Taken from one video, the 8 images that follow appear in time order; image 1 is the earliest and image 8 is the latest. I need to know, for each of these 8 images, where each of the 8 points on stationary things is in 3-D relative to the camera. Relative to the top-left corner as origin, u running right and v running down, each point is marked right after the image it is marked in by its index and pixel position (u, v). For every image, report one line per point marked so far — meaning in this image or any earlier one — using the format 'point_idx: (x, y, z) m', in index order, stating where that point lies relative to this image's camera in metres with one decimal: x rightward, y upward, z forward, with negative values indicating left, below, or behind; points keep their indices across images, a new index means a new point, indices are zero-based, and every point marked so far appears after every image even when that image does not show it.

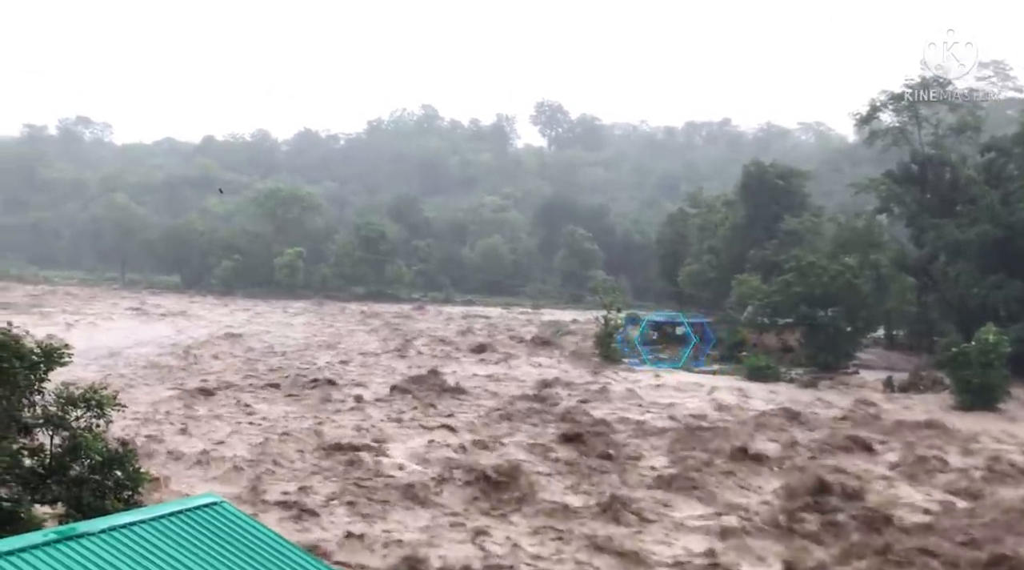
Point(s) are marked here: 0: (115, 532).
0: (-1.9, -1.2, +5.5) m
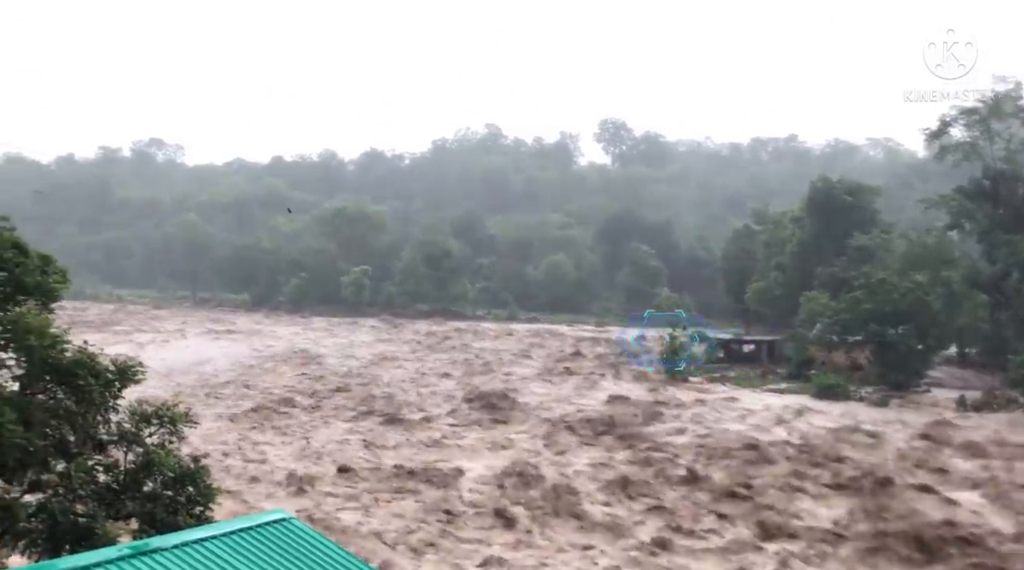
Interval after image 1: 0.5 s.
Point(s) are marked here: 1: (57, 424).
0: (-1.6, -1.3, +5.6) m
1: (-2.8, -0.9, +7.1) m
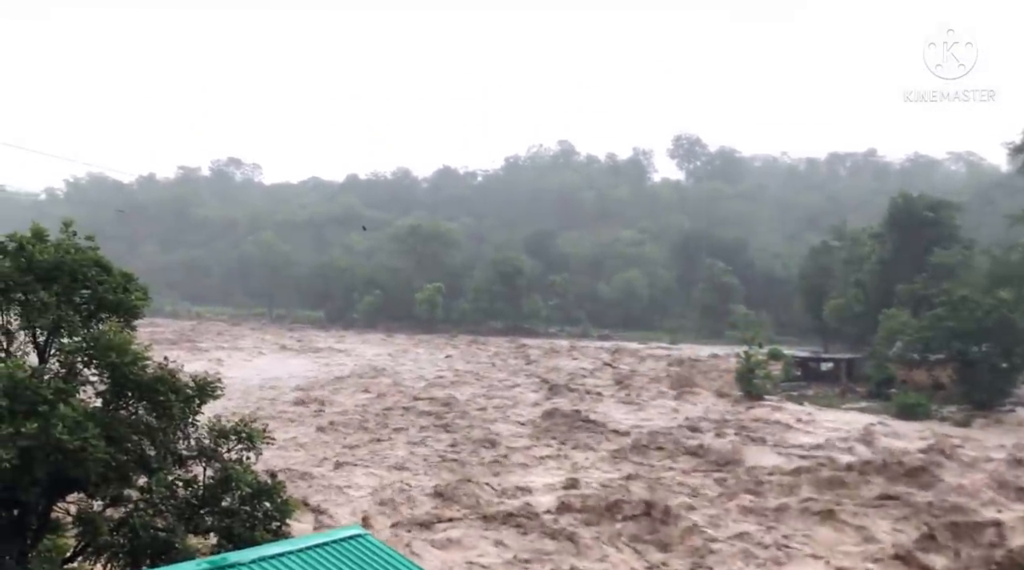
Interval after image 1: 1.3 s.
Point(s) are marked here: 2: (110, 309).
0: (-1.2, -1.4, +5.6) m
1: (-2.4, -1.0, +7.2) m
2: (-2.7, -0.2, +7.6) m
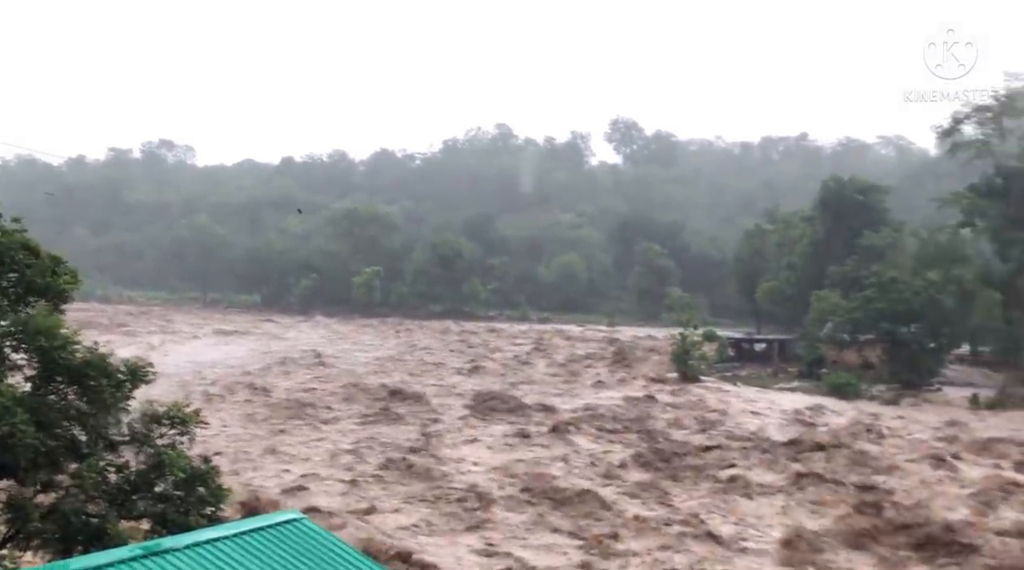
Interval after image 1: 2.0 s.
0: (-1.5, -1.3, +5.6) m
1: (-2.8, -0.9, +7.1) m
2: (-3.1, -0.1, +7.4) m
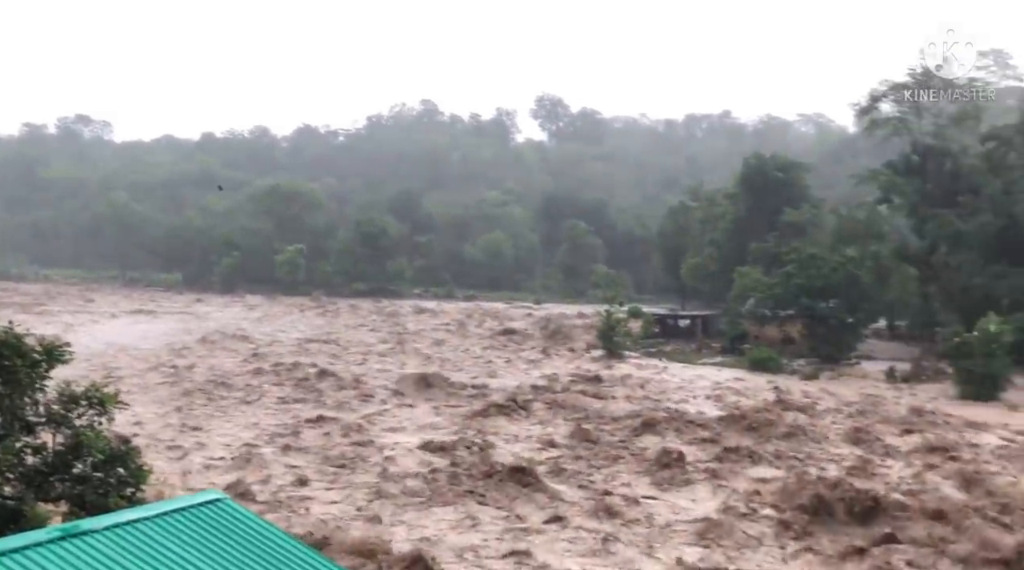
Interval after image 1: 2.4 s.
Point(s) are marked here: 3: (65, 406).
0: (-1.9, -1.2, +5.5) m
1: (-3.2, -0.7, +6.9) m
2: (-3.5, +0.1, +7.2) m
3: (-2.9, -0.8, +7.4) m
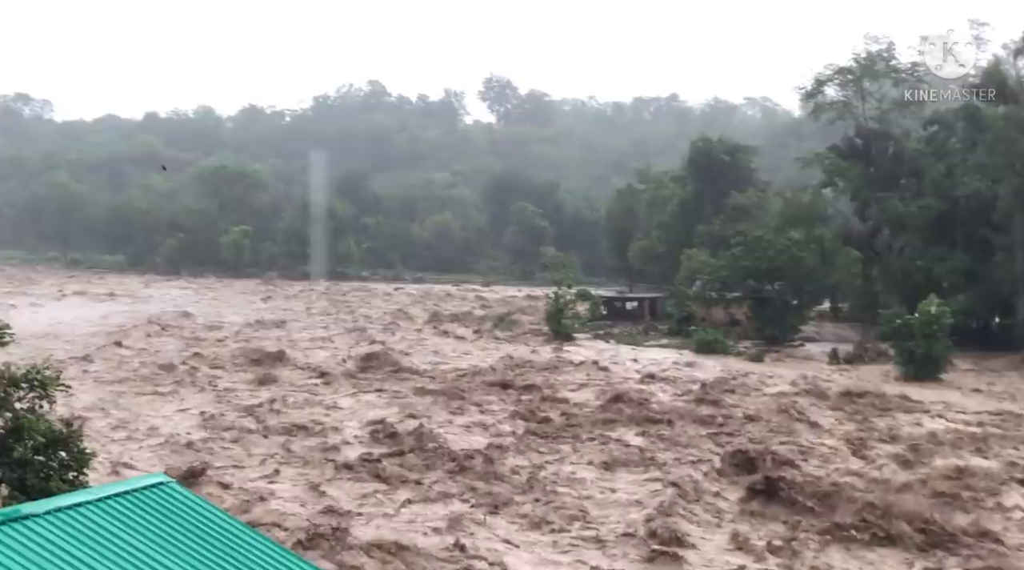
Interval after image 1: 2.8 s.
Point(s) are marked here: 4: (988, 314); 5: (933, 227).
0: (-2.1, -1.1, +5.4) m
1: (-3.5, -0.6, +6.7) m
2: (-3.8, +0.2, +7.0) m
3: (-3.2, -0.7, +7.3) m
4: (+7.9, -0.5, +18.9) m
5: (+7.2, +1.0, +19.6) m
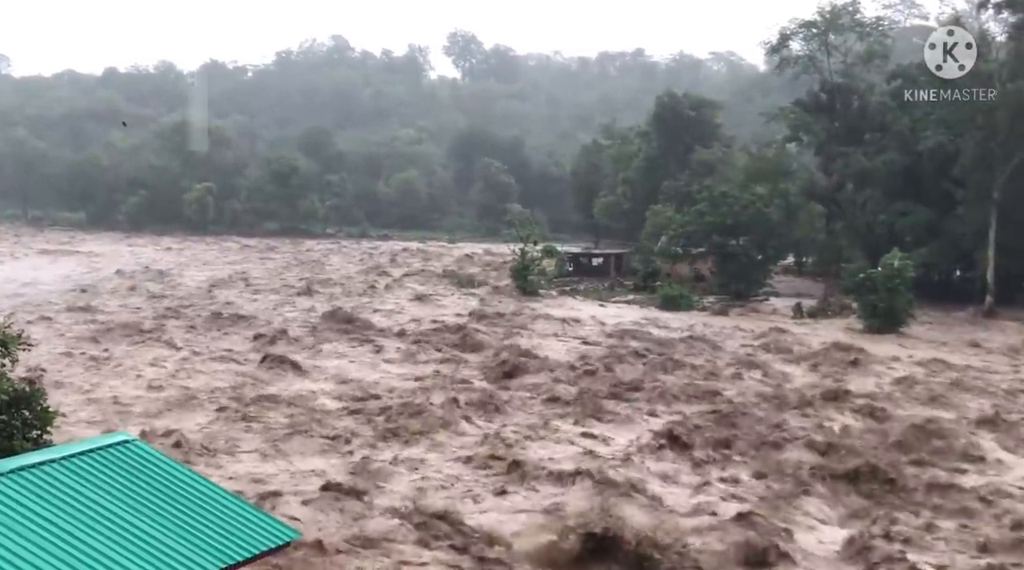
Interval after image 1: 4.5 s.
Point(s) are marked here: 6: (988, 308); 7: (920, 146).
0: (-2.2, -0.9, +5.5) m
1: (-3.6, -0.4, +6.8) m
2: (-4.0, +0.4, +7.0) m
3: (-3.4, -0.4, +7.4) m
4: (+7.4, +0.3, +19.3) m
5: (+6.7, +1.8, +19.9) m
6: (+7.3, -0.4, +17.8) m
7: (+6.7, +2.4, +19.3) m
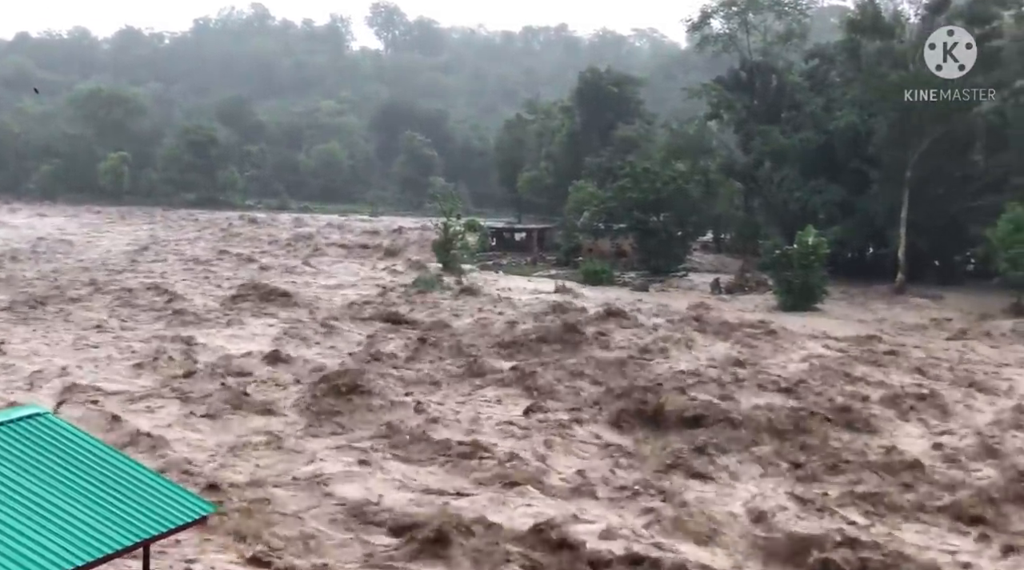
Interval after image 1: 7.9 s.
0: (-1.9, -0.6, +7.0) m
1: (-3.4, -0.1, +8.2) m
2: (-3.8, +0.8, +8.4) m
3: (-3.2, -0.1, +8.8) m
4: (+6.7, +0.8, +21.4) m
5: (+6.0, +2.4, +21.9) m
6: (+6.8, +0.1, +19.9) m
7: (+6.1, +2.9, +21.3) m
